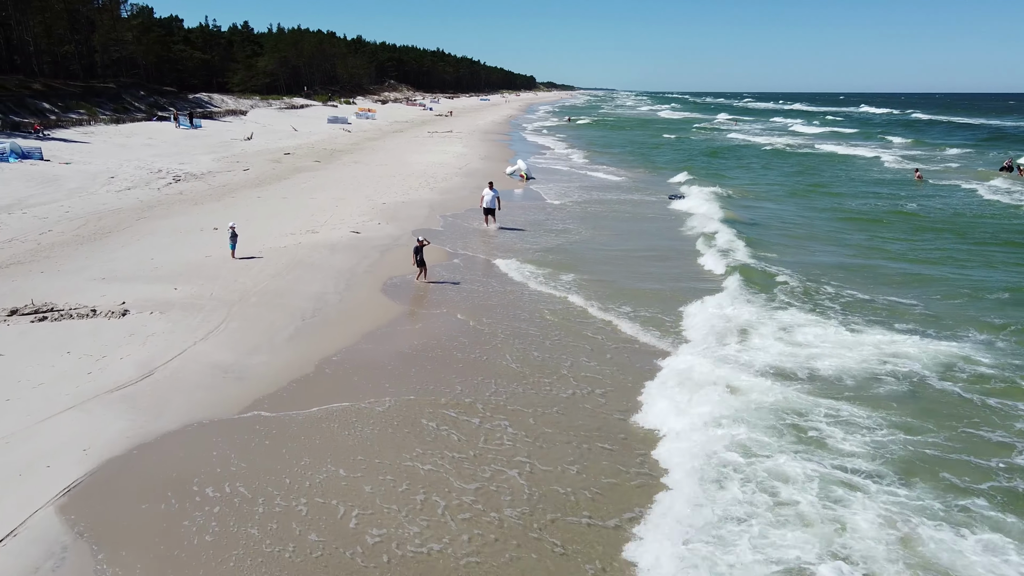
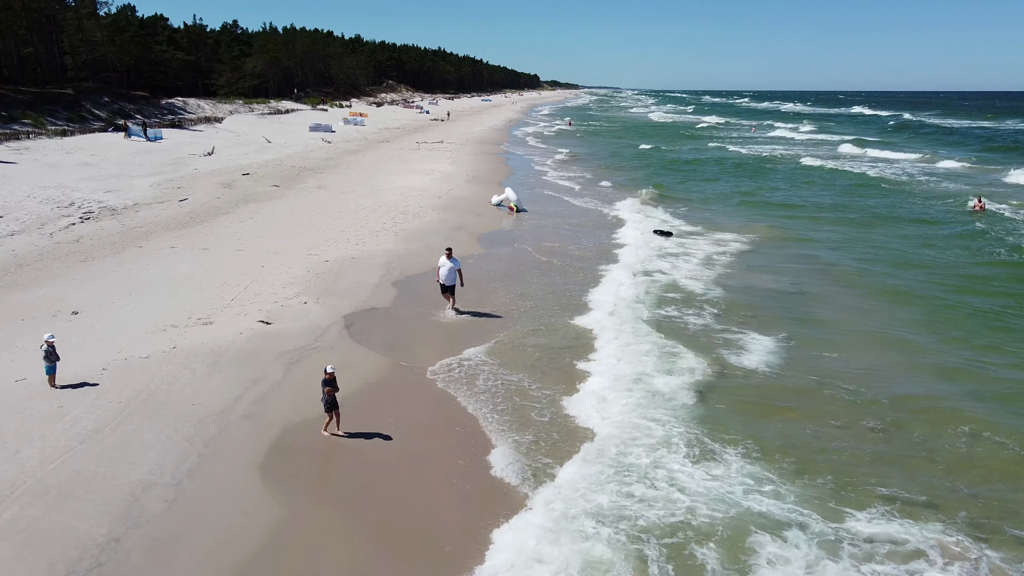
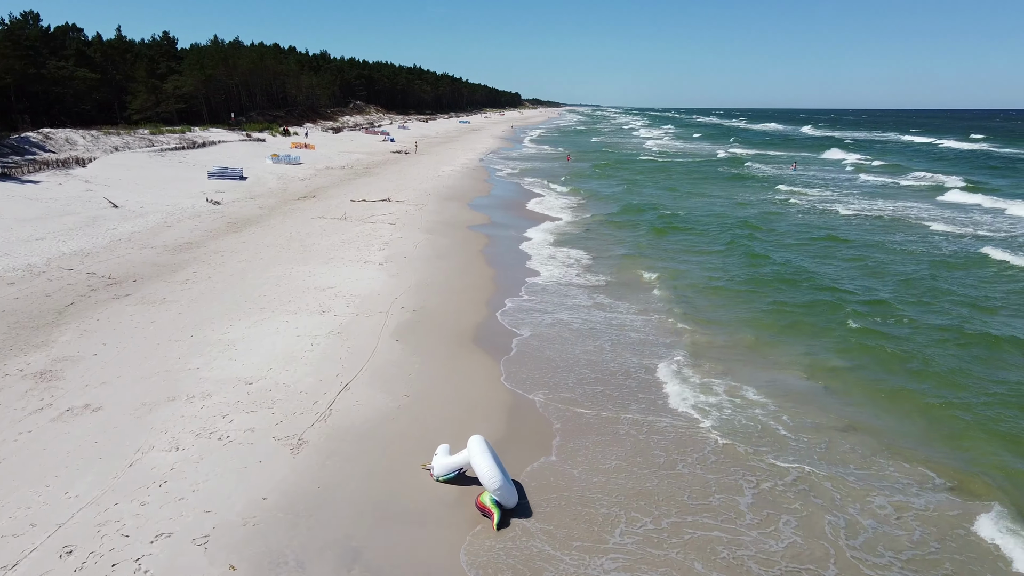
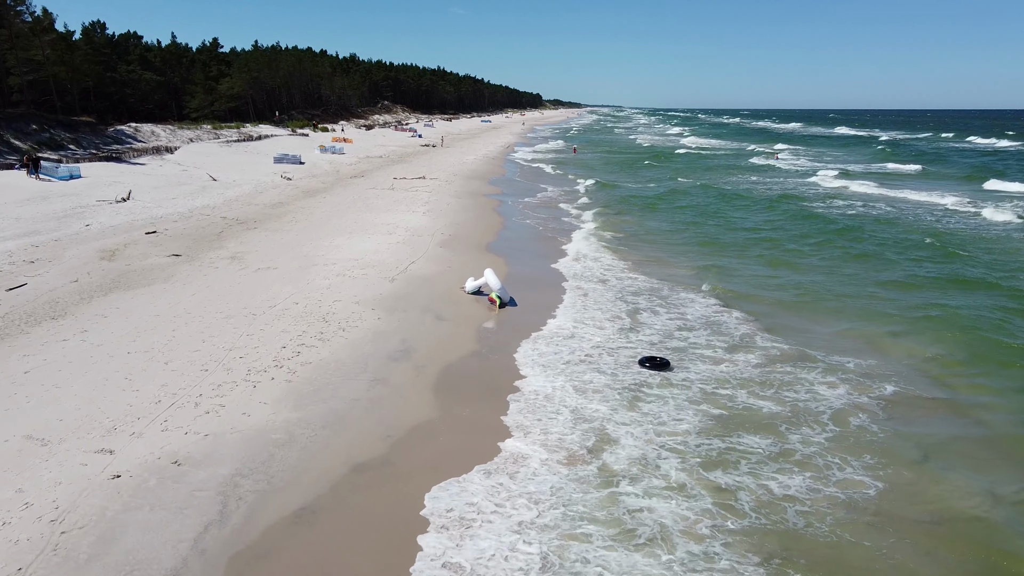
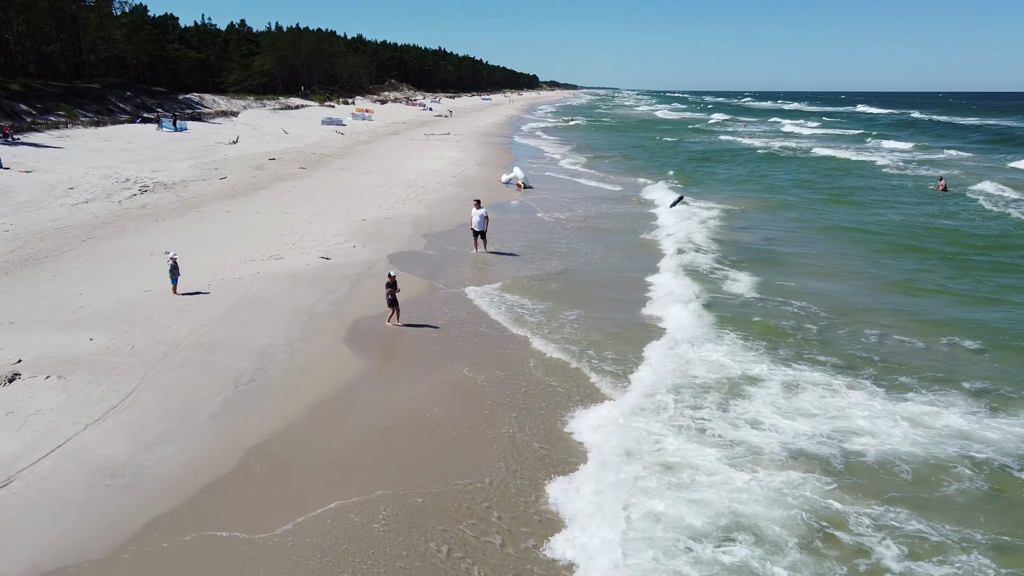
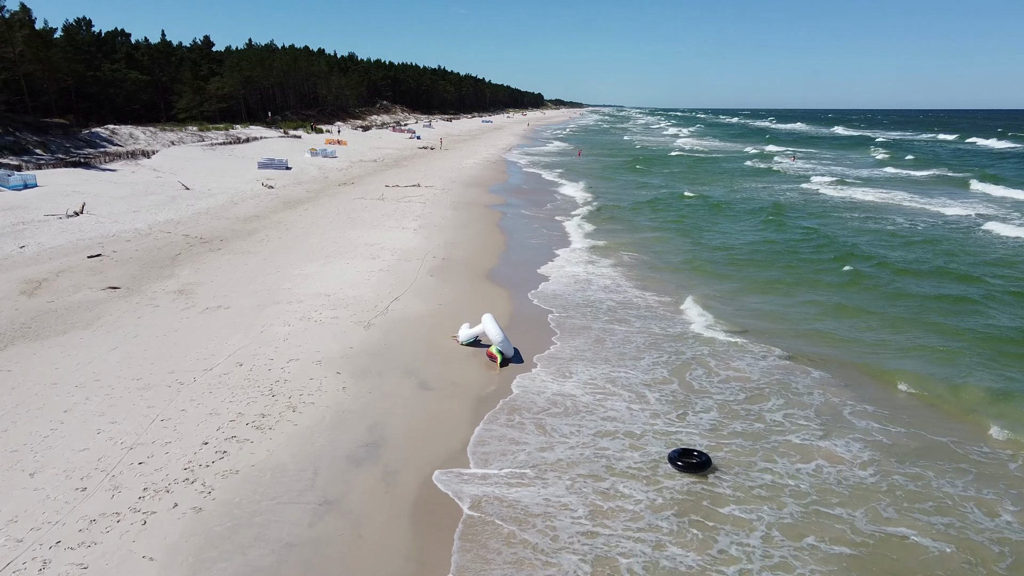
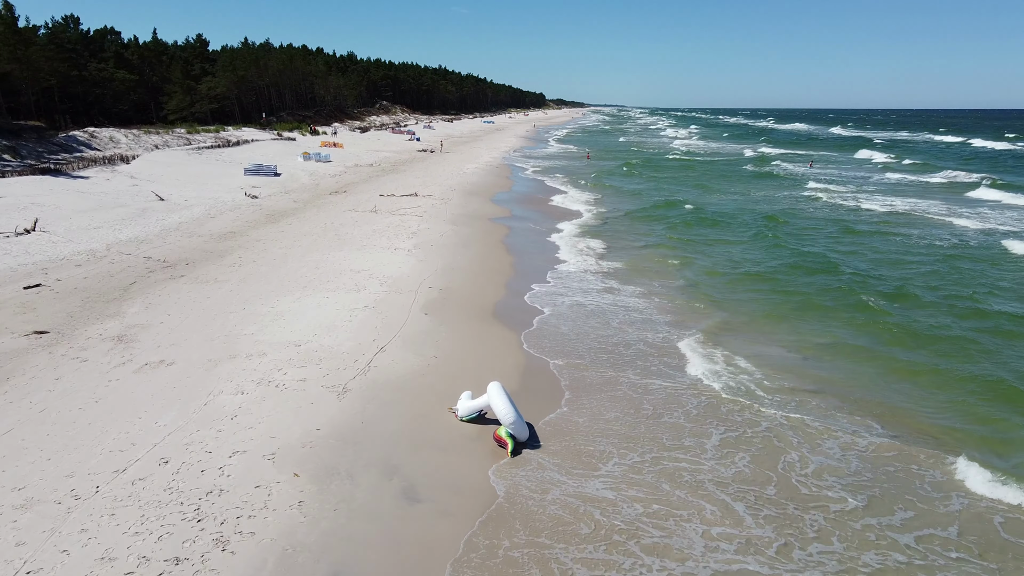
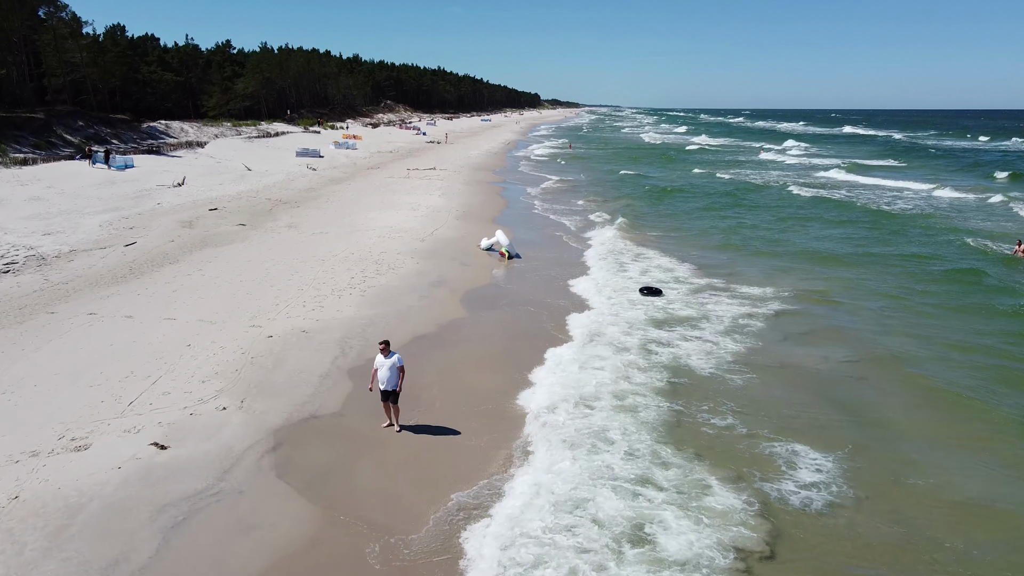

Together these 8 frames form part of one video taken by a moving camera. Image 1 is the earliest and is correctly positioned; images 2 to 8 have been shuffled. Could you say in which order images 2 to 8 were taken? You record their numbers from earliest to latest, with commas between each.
5, 2, 8, 4, 6, 7, 3
